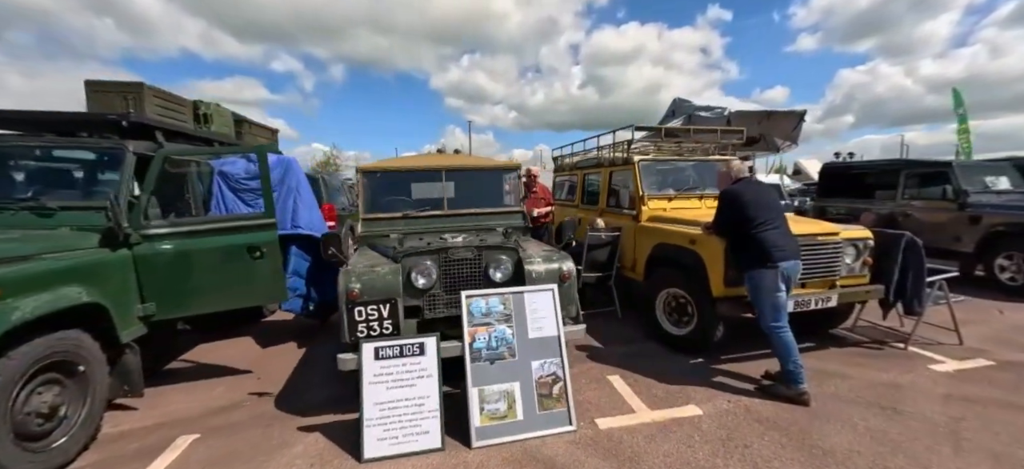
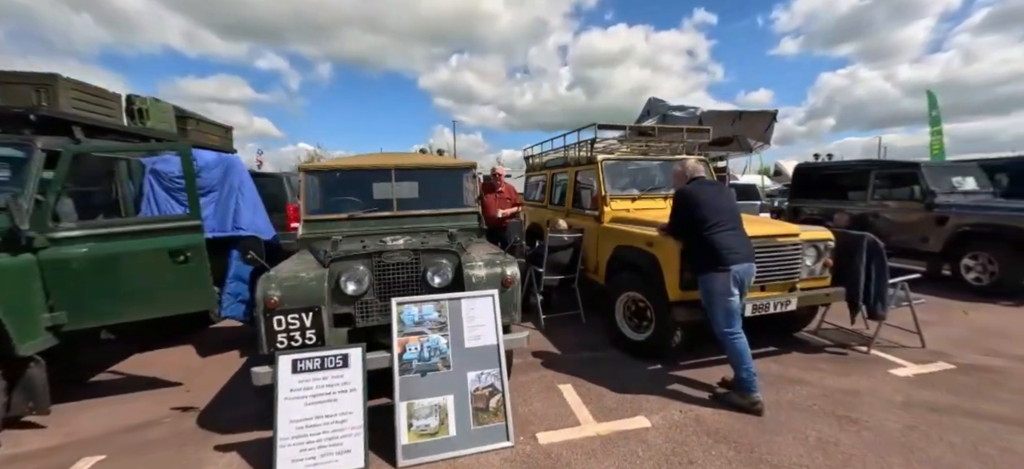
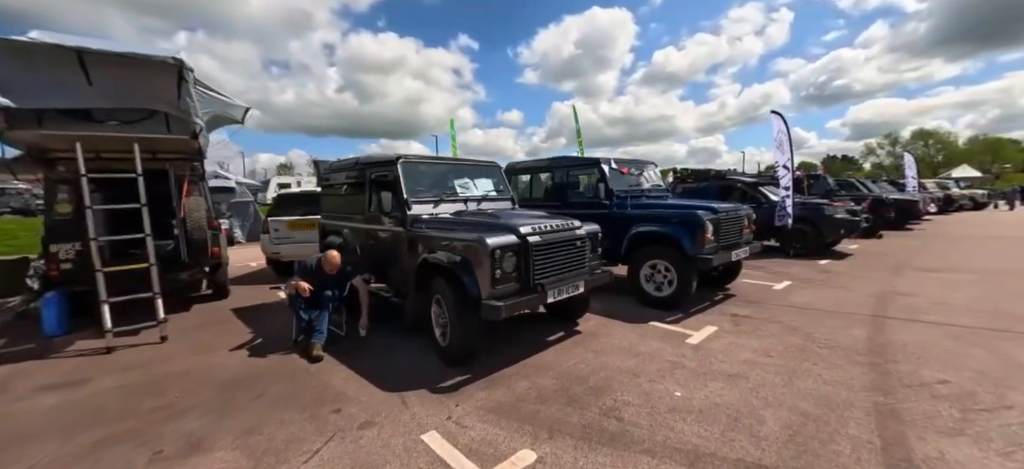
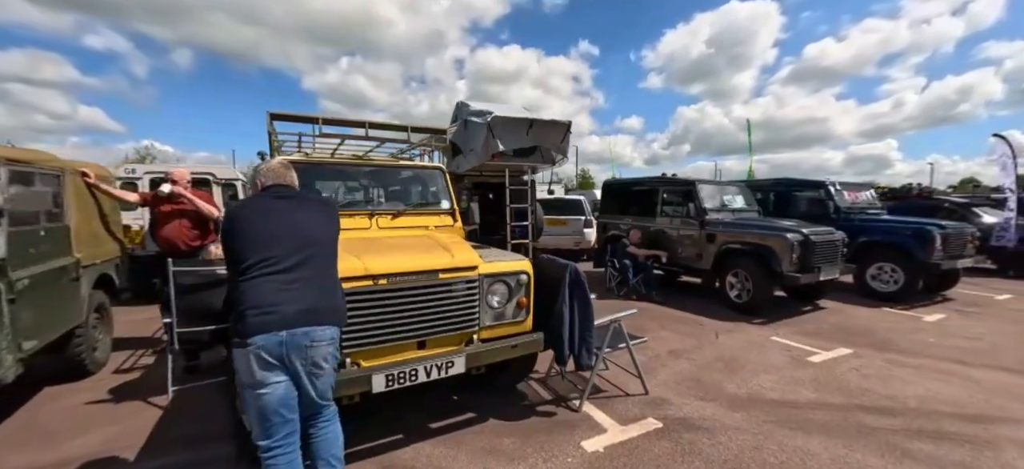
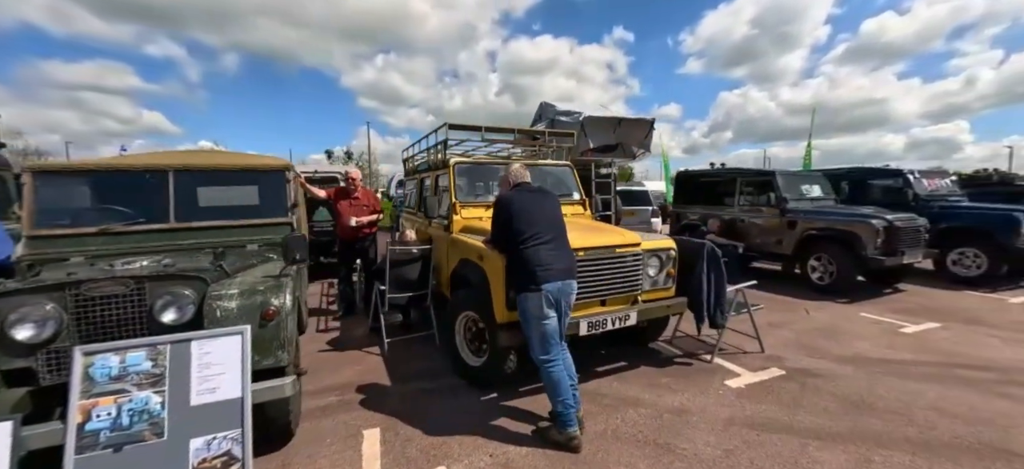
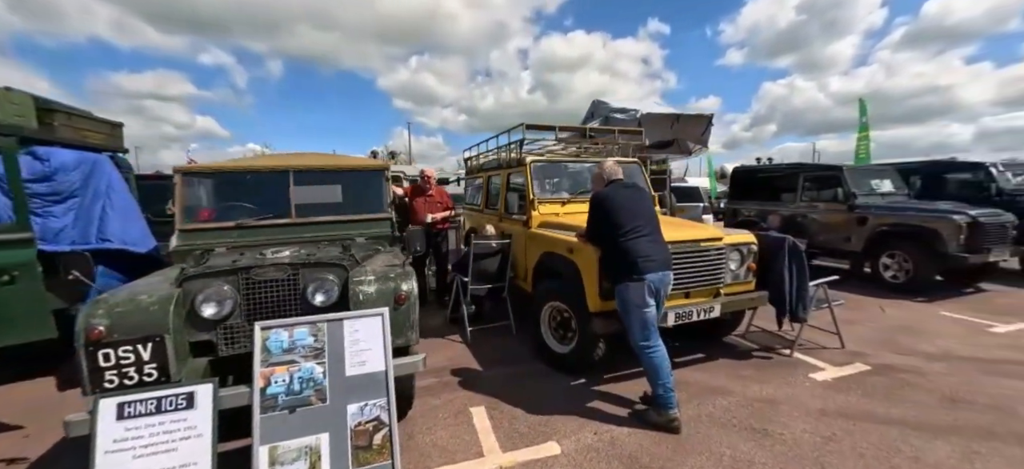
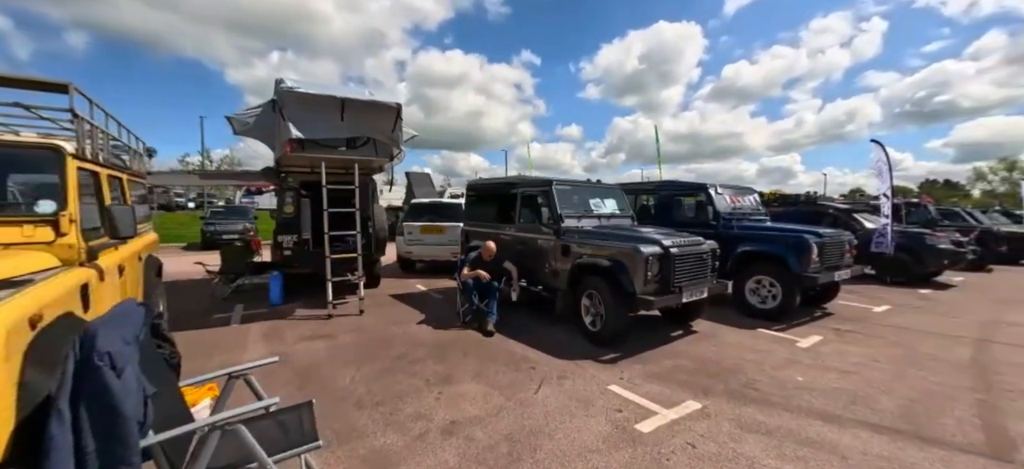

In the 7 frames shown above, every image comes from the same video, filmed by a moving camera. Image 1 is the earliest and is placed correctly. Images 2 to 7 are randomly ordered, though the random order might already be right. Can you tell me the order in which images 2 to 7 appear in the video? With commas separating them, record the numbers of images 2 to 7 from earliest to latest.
2, 6, 5, 4, 7, 3
